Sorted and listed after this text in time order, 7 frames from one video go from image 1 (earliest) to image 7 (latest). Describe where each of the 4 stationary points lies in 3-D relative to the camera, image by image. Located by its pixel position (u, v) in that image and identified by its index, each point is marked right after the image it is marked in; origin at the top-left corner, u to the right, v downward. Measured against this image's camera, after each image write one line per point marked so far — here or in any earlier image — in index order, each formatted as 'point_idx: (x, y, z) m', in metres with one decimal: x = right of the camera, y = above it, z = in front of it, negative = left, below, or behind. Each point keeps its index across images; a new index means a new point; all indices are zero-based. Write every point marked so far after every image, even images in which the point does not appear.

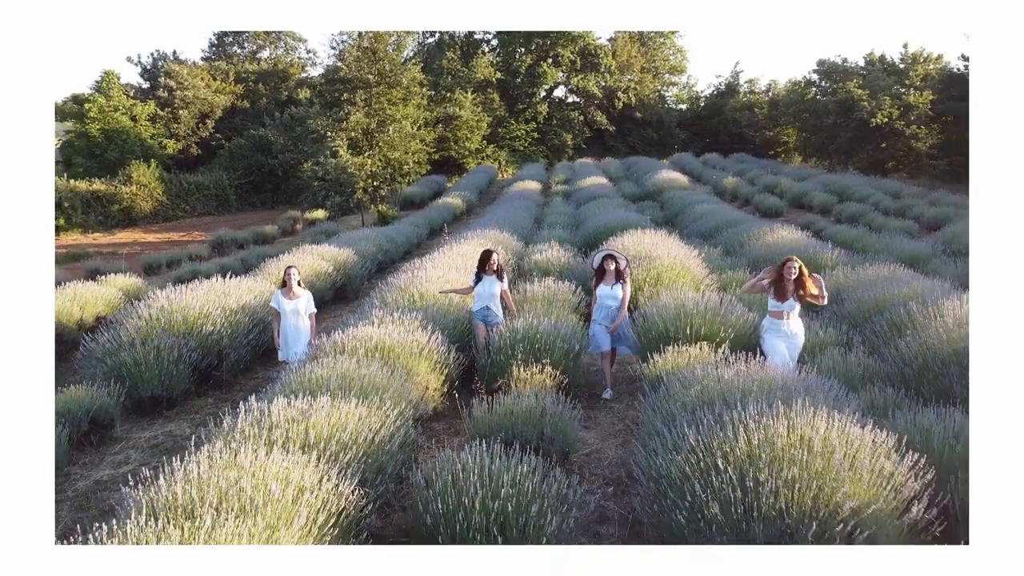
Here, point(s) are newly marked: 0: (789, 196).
0: (+6.7, +2.2, +17.3) m
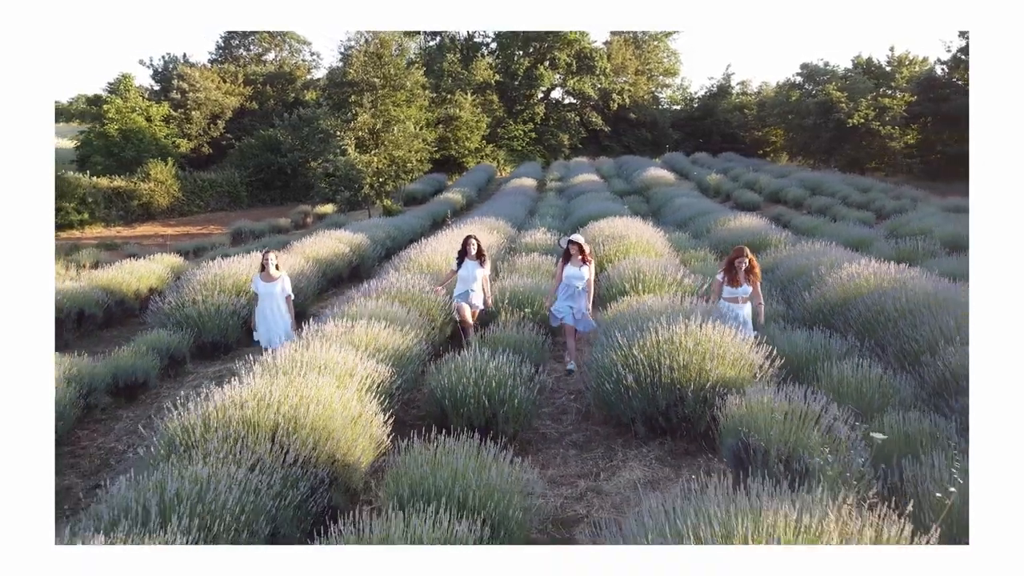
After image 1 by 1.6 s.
0: (+6.6, +2.5, +18.6) m
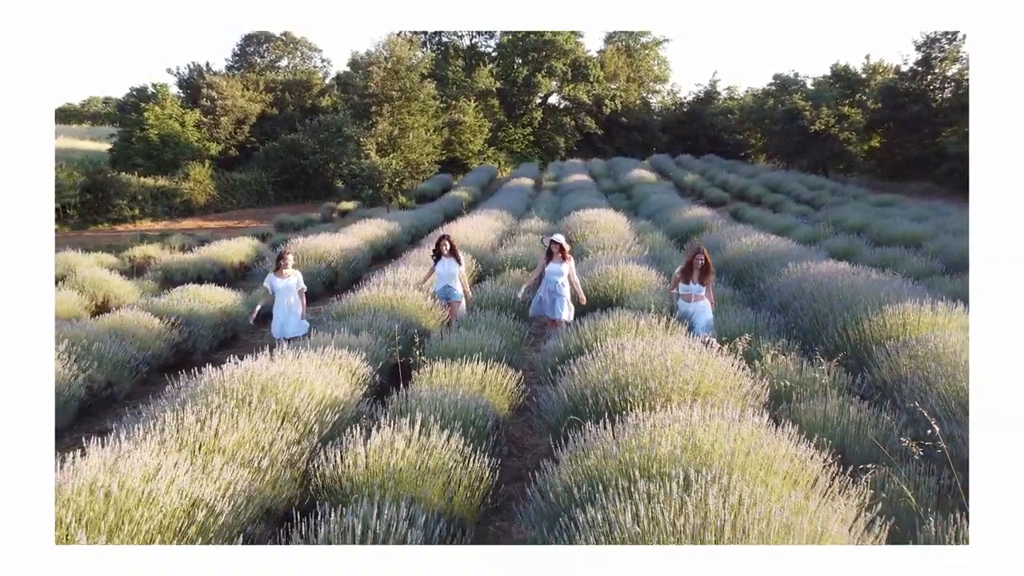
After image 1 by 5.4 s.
0: (+6.6, +2.9, +21.4) m
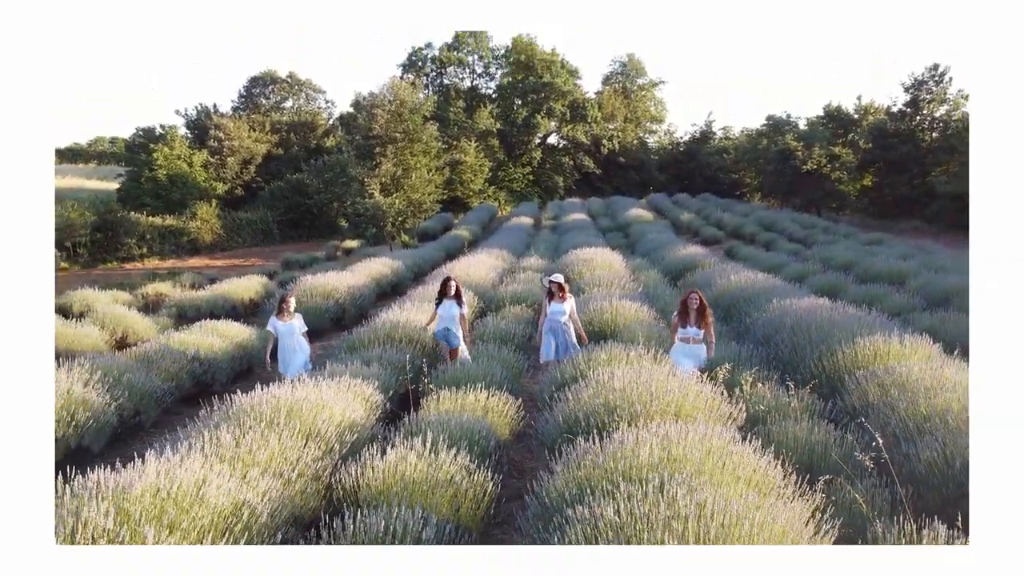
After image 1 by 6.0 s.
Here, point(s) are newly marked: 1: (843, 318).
0: (+6.6, +1.8, +22.0) m
1: (+2.8, -0.2, +6.0) m
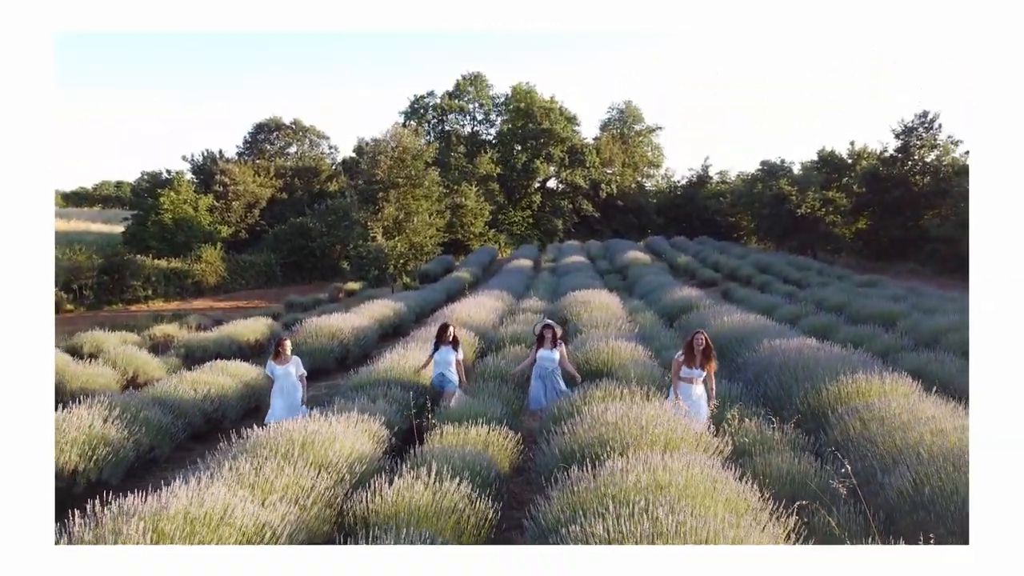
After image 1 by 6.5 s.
0: (+6.6, +0.5, +22.3) m
1: (+2.8, -0.6, +6.3) m
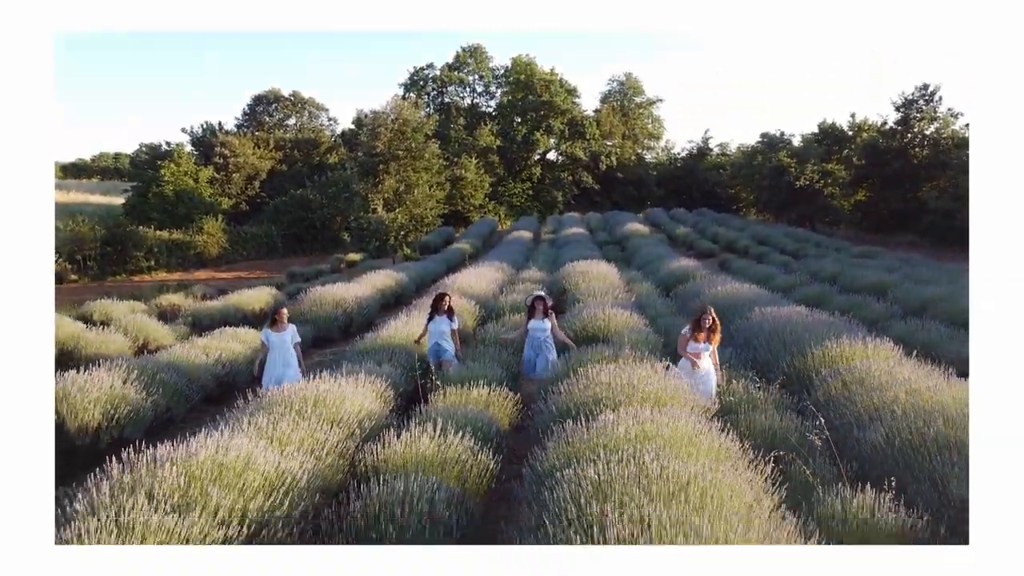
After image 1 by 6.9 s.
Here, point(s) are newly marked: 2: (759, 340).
0: (+6.6, +1.4, +22.5) m
1: (+2.8, -0.3, +6.5) m
2: (+2.2, -0.5, +6.5) m
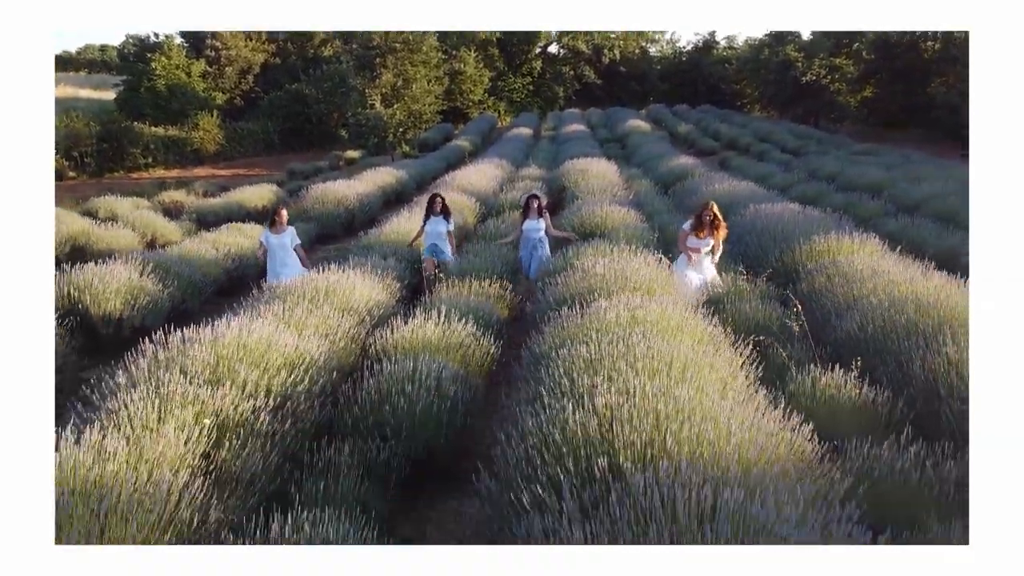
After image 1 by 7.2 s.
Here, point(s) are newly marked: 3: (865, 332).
0: (+6.6, +4.6, +22.3) m
1: (+2.8, +0.6, +6.7) m
2: (+2.2, +0.5, +6.7) m
3: (+2.0, -0.3, +4.2) m
